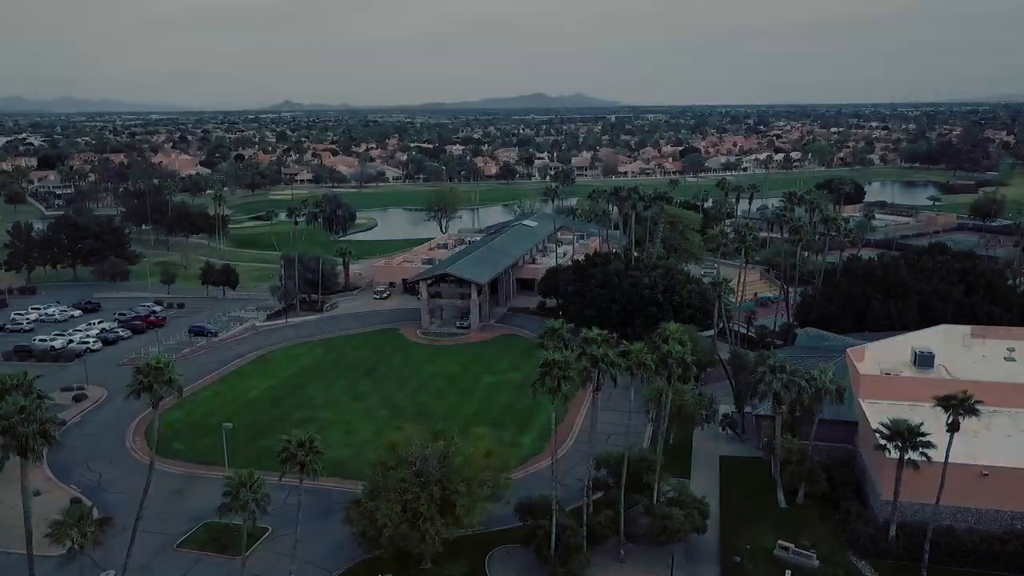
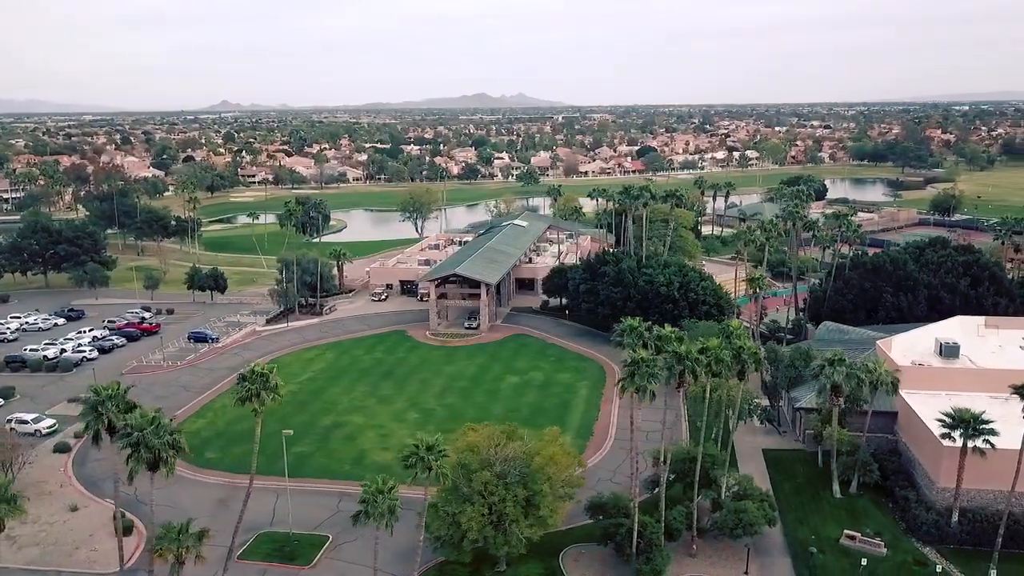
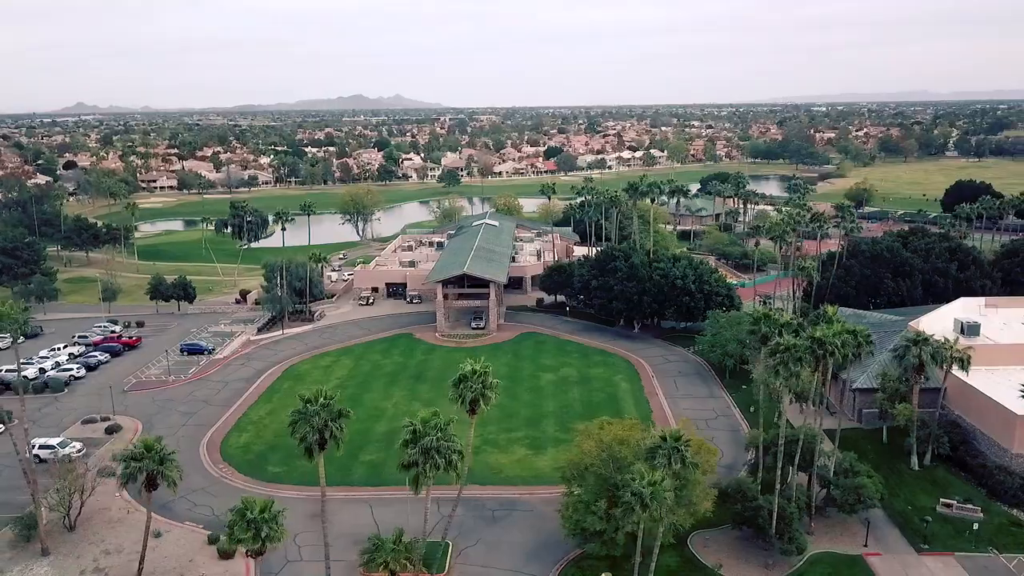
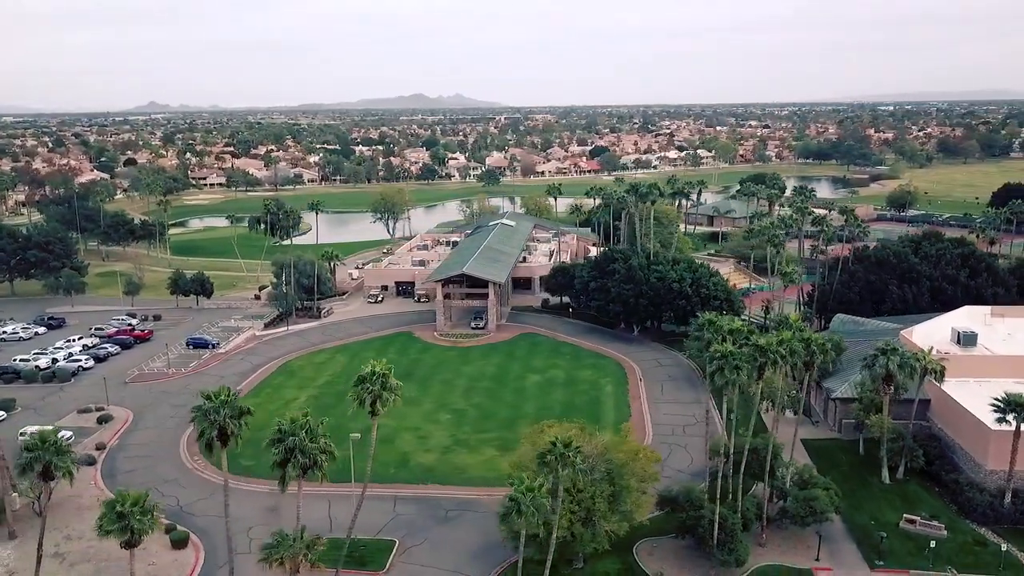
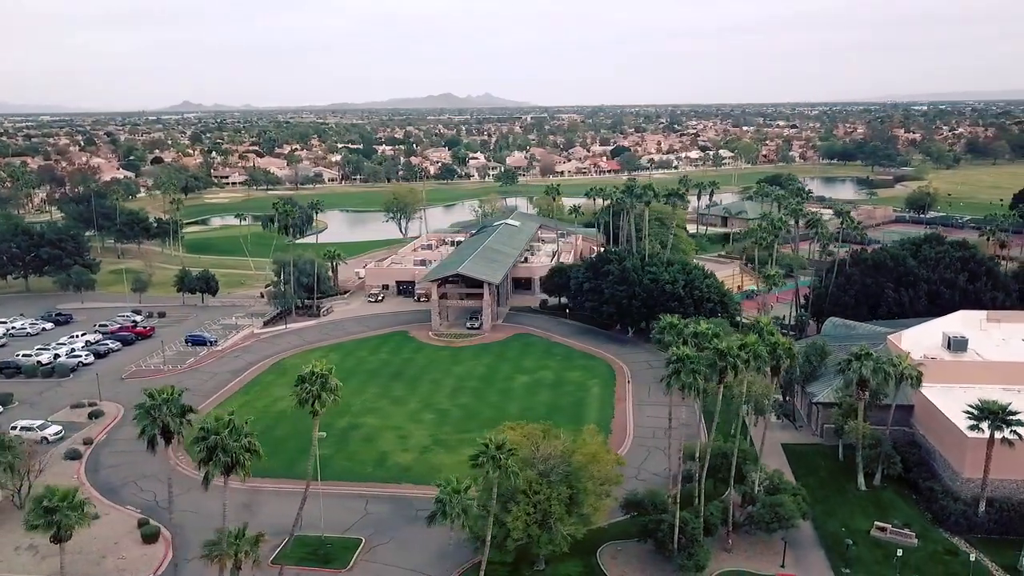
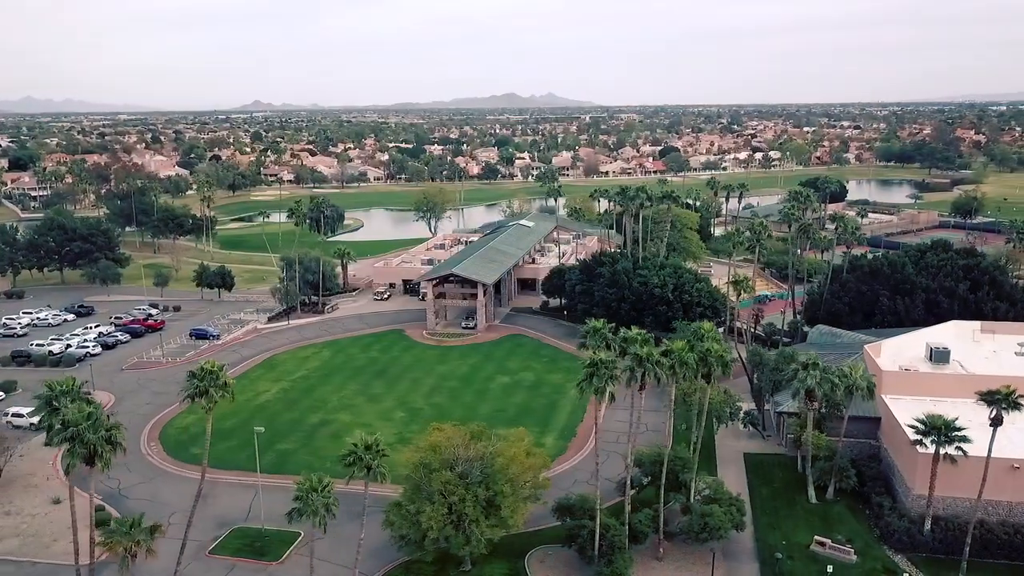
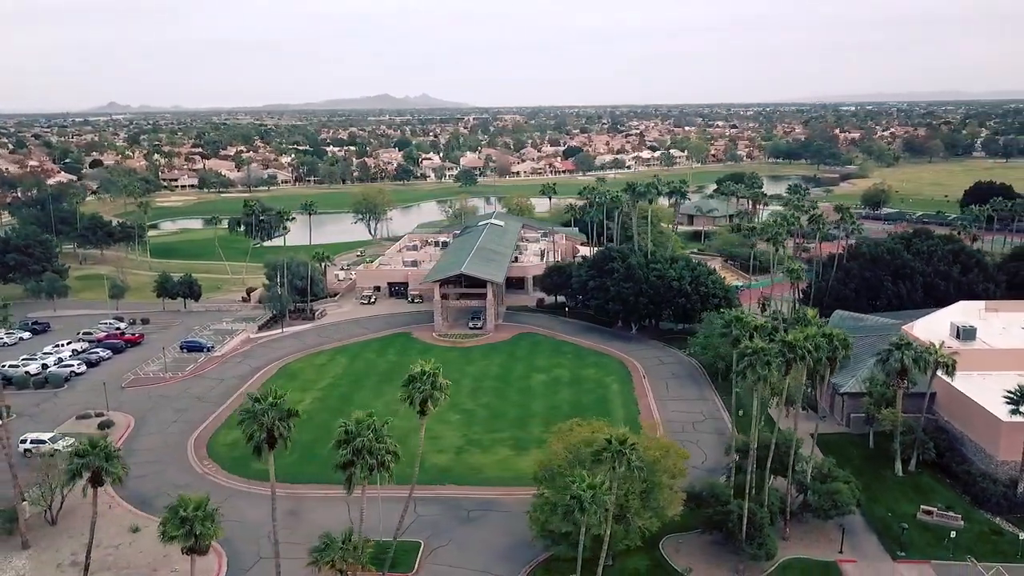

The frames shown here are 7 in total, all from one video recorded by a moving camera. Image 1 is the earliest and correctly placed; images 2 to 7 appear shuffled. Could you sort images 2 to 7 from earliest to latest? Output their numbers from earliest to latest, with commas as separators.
6, 2, 5, 4, 7, 3
